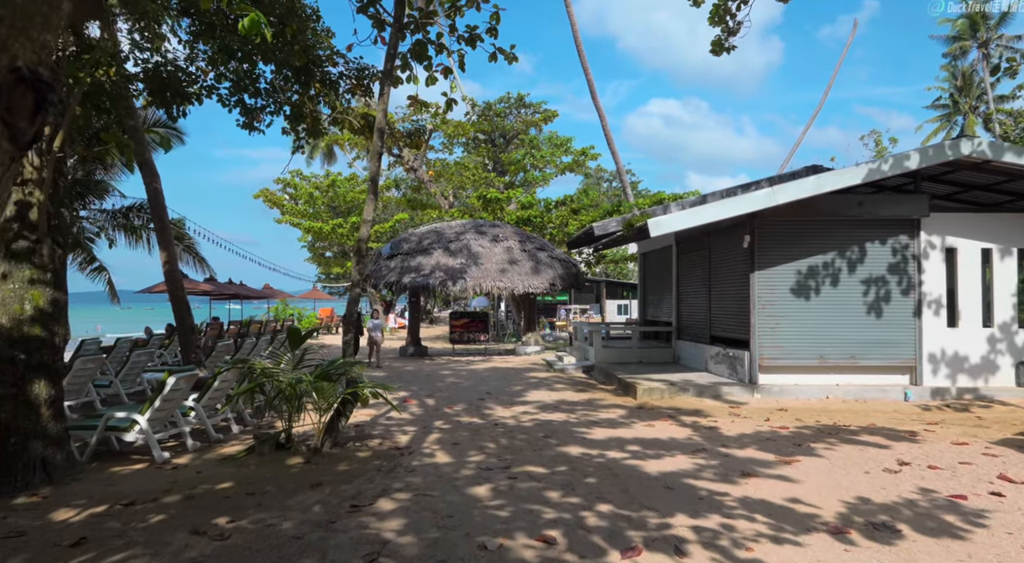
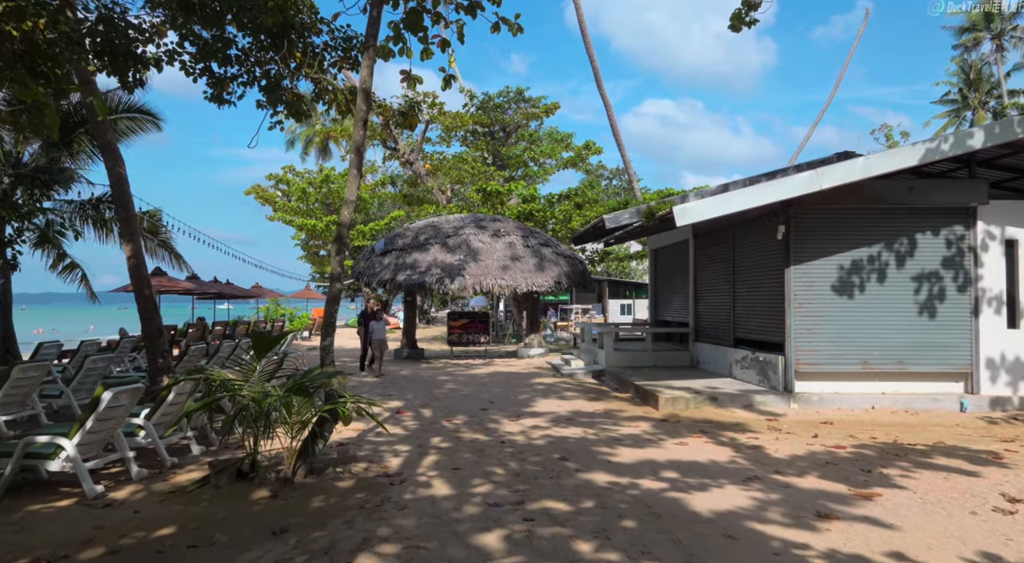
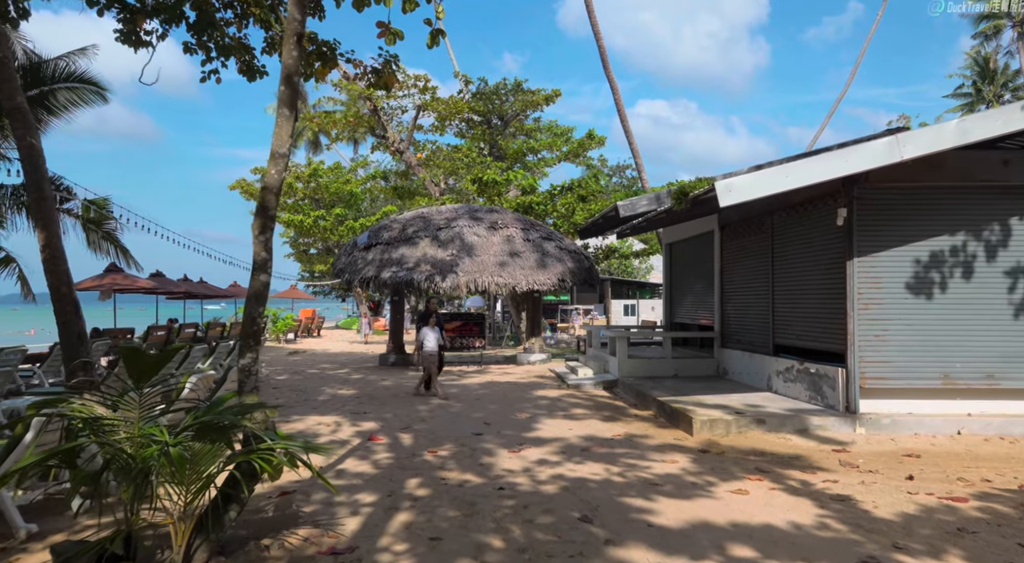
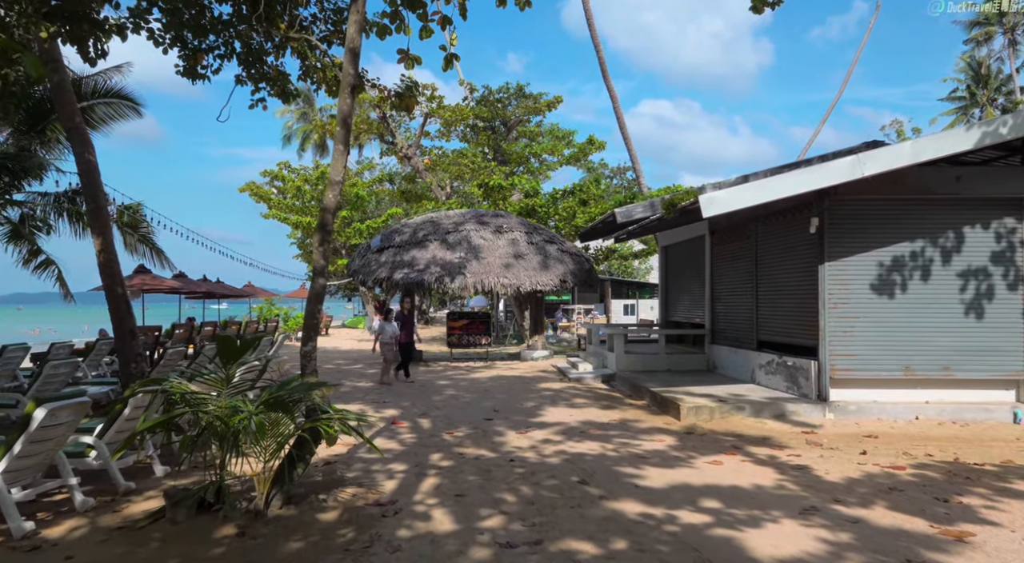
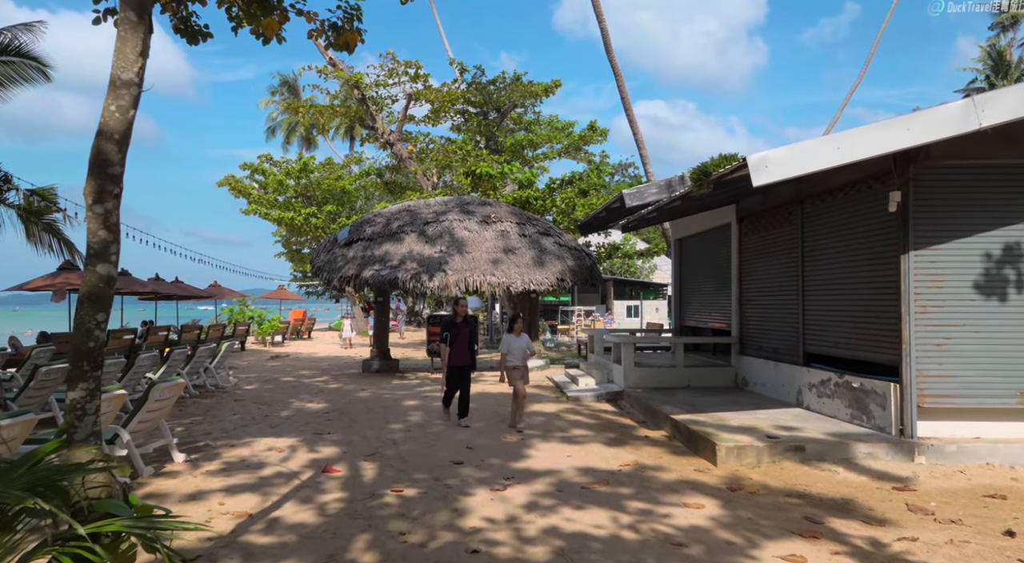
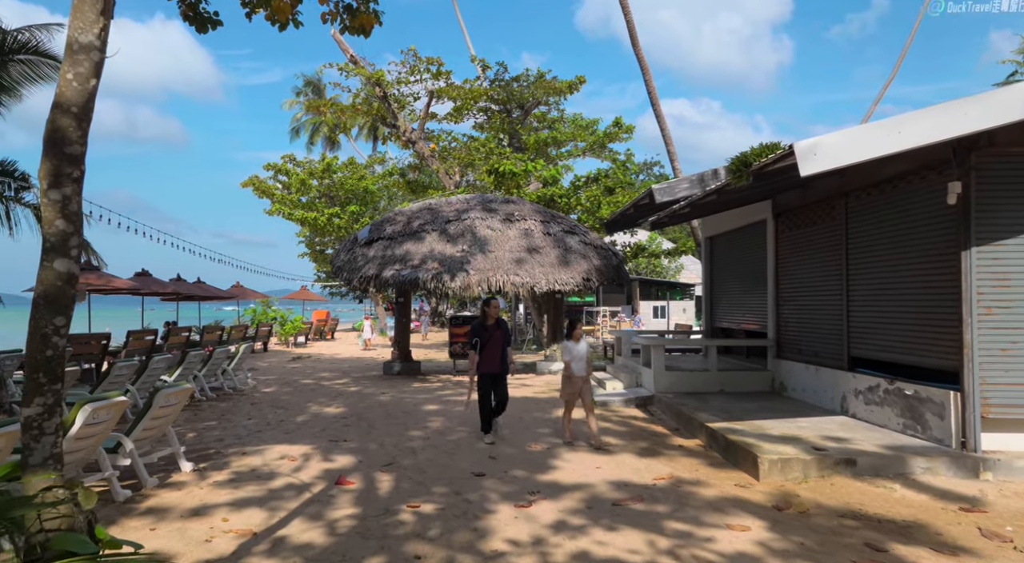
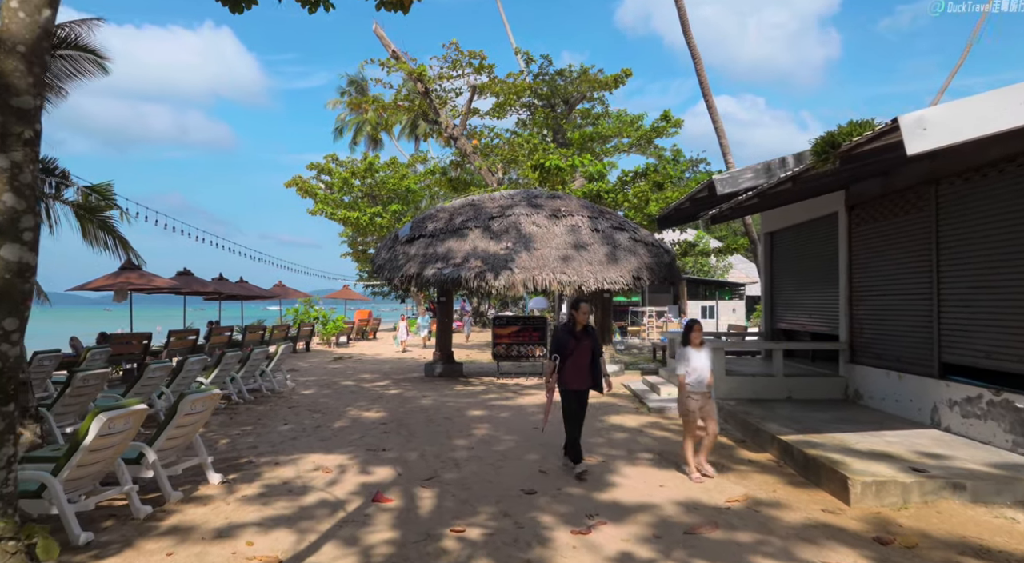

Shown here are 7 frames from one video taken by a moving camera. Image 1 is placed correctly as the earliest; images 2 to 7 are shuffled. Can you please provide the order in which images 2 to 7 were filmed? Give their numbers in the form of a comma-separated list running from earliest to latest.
2, 4, 3, 5, 6, 7
